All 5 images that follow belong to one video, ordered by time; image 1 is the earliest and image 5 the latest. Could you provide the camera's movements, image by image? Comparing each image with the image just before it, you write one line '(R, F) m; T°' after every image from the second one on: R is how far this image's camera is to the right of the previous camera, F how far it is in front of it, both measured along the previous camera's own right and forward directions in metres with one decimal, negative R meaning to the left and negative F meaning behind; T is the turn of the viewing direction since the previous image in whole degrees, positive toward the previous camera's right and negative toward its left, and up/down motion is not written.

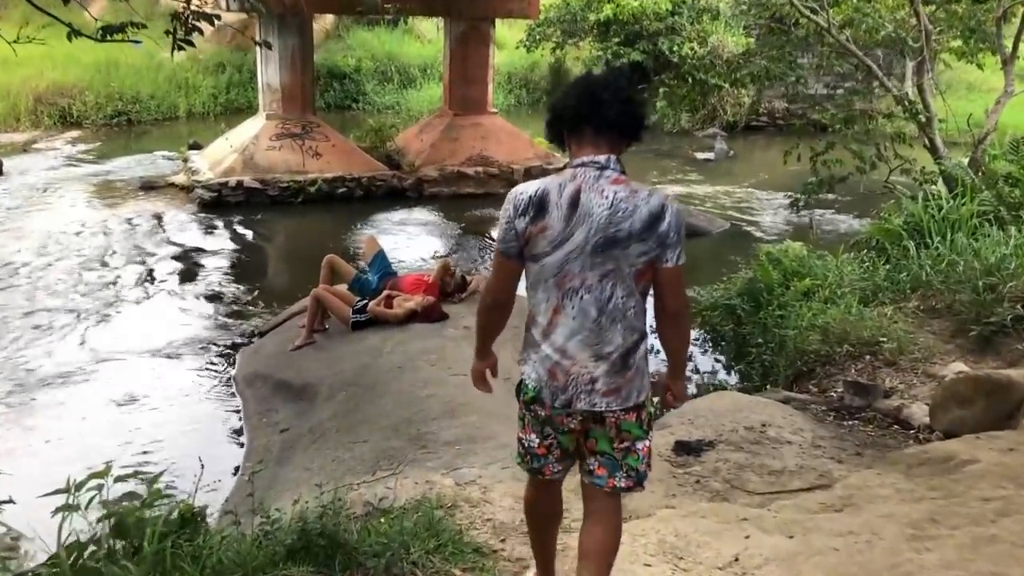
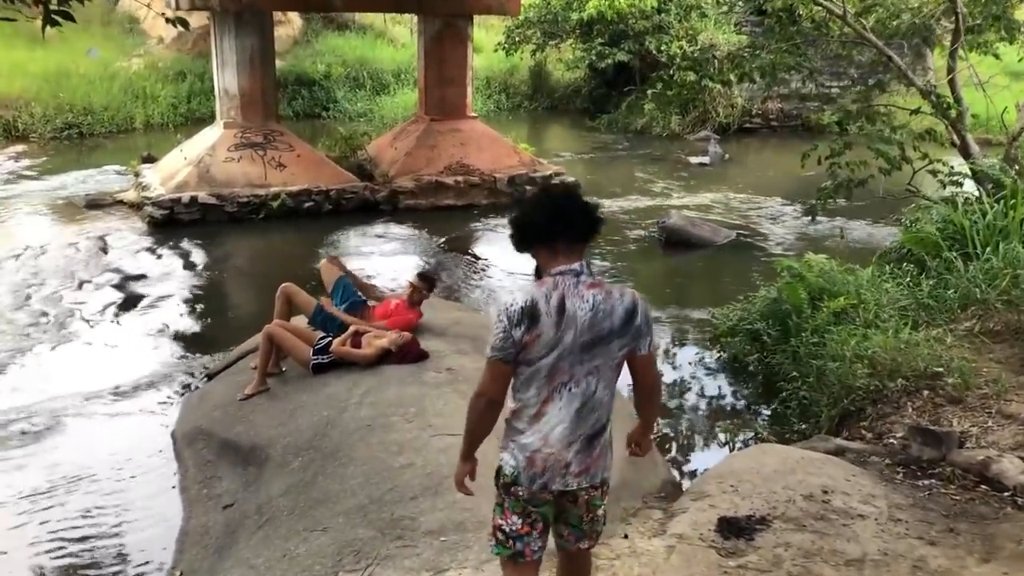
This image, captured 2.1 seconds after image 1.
(-0.1, +1.0) m; +1°
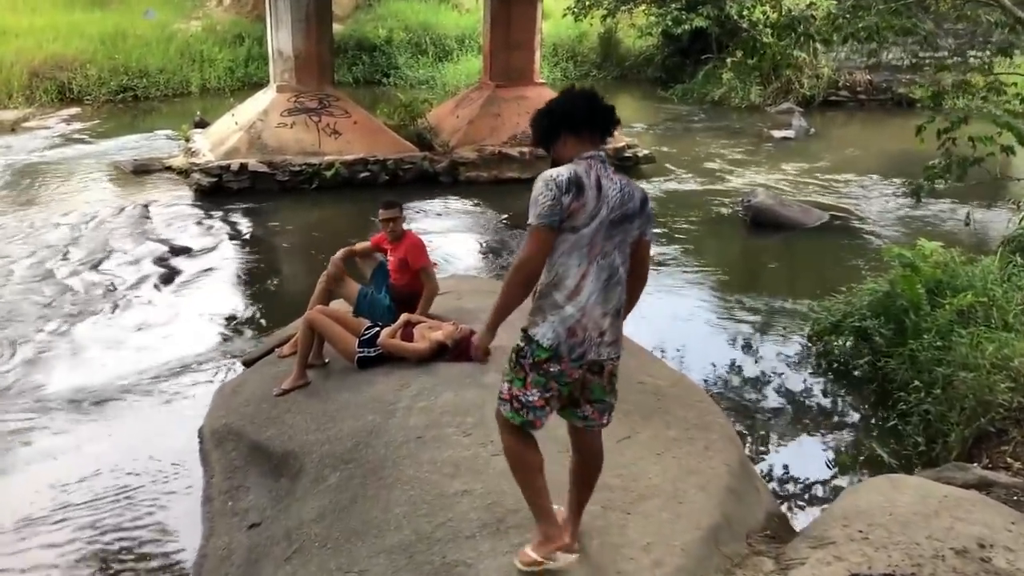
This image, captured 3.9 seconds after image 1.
(-0.1, +0.7) m; -4°
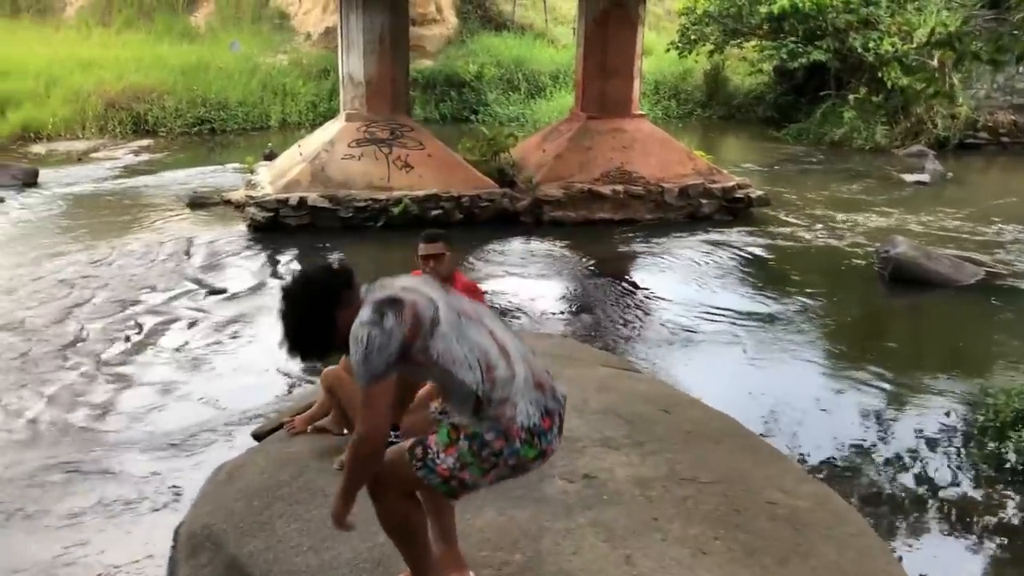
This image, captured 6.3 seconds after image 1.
(+0.1, +1.2) m; -6°
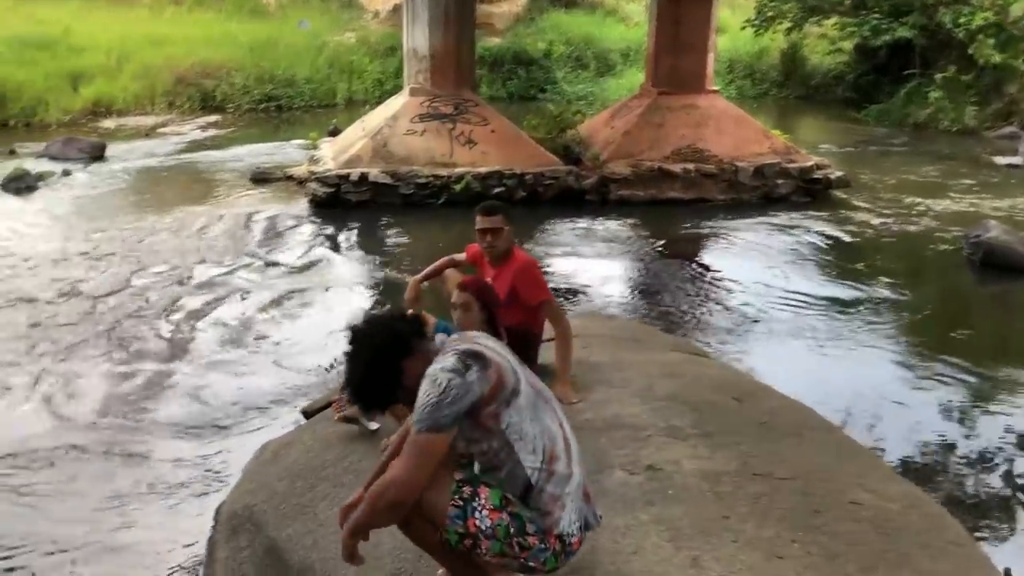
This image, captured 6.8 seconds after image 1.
(0.0, +0.2) m; -4°
